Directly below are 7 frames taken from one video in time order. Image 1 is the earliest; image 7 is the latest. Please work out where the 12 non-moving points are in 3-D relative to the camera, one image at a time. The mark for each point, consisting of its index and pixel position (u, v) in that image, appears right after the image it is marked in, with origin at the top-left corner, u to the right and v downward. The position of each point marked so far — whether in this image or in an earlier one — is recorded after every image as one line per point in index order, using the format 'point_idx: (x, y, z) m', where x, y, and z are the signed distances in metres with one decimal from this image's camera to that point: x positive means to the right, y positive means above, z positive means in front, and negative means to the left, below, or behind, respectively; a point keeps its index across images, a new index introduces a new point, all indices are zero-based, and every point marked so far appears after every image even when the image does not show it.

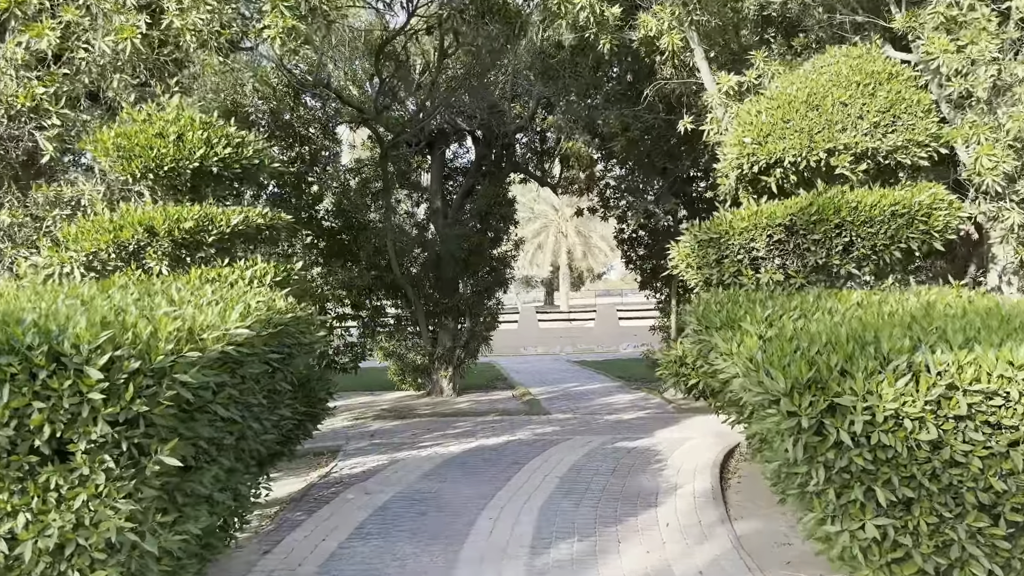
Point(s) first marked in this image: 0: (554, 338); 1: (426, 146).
0: (+0.9, -1.1, +17.6) m
1: (-1.1, +1.9, +10.5) m
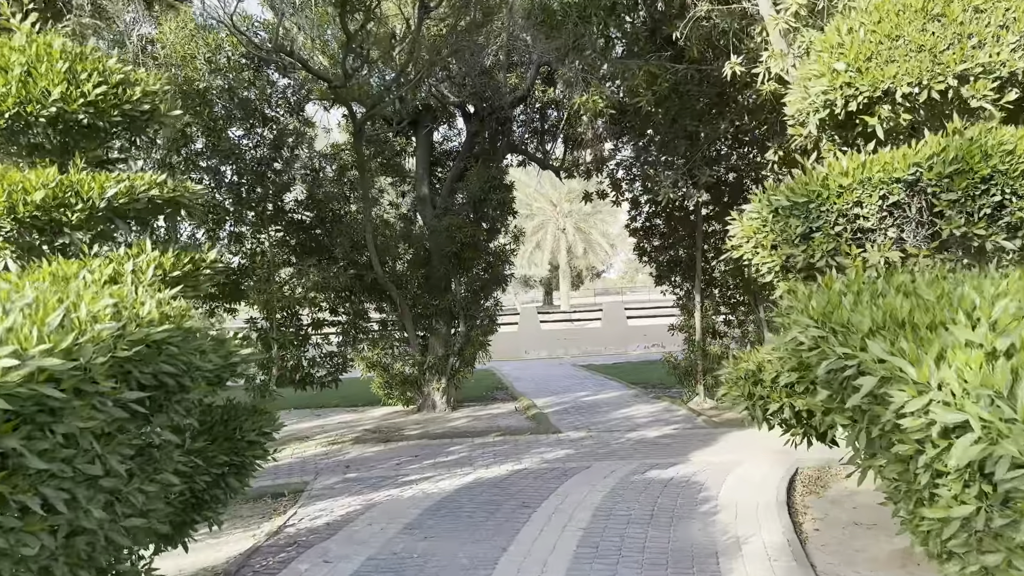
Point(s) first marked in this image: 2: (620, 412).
0: (+0.9, -1.1, +16.3) m
1: (-1.2, +1.9, +9.2) m
2: (+1.1, -1.3, +8.5) m
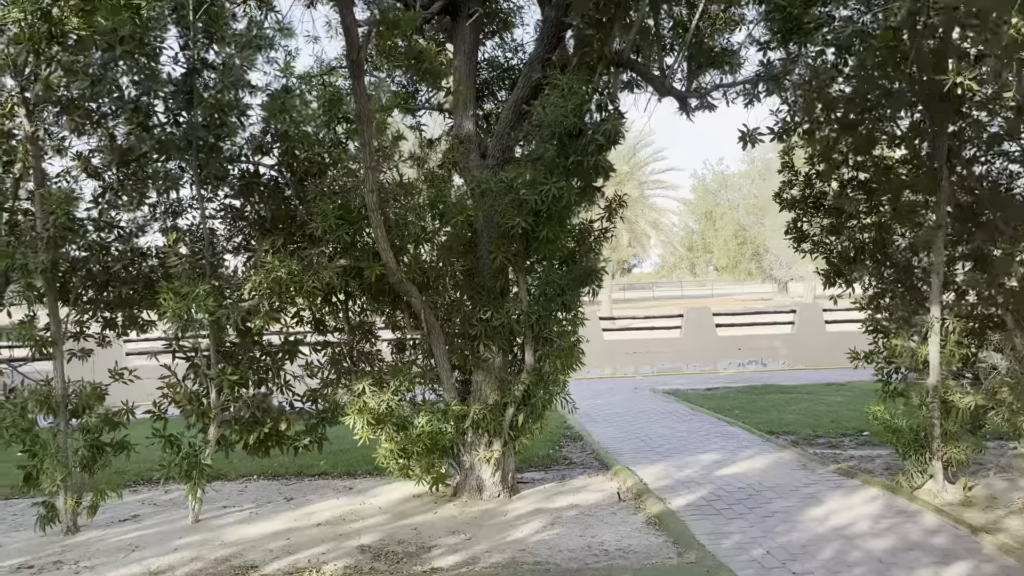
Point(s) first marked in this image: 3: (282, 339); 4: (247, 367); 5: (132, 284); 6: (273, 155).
0: (+1.8, -1.0, +12.6) m
1: (-0.5, +1.8, +5.5) m
2: (+1.8, -1.3, +4.8) m
3: (-1.5, -0.3, +5.3) m
4: (-1.7, -0.5, +5.1) m
5: (-2.4, 0.0, +5.2) m
6: (-1.5, +0.8, +5.2) m
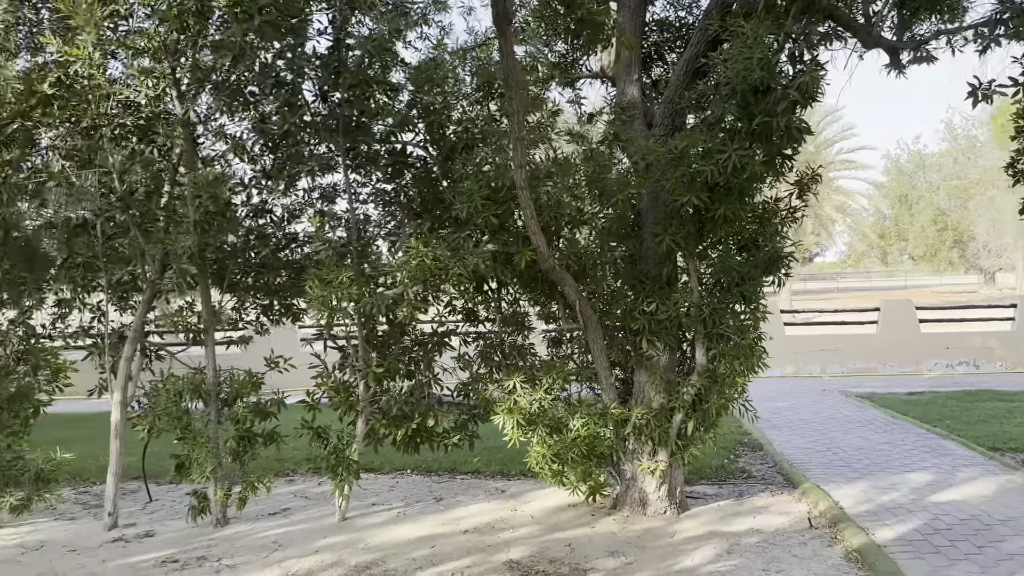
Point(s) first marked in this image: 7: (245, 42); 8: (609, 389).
0: (+4.2, -0.9, +11.4) m
1: (+0.6, +1.9, +4.9) m
2: (+2.6, -1.3, +3.8) m
3: (-0.5, -0.3, +5.0) m
4: (-0.7, -0.4, +4.8) m
5: (-1.4, +0.1, +5.0) m
6: (-0.6, +0.9, +4.9) m
7: (-1.5, +1.3, +4.6) m
8: (+0.6, -0.6, +4.9) m
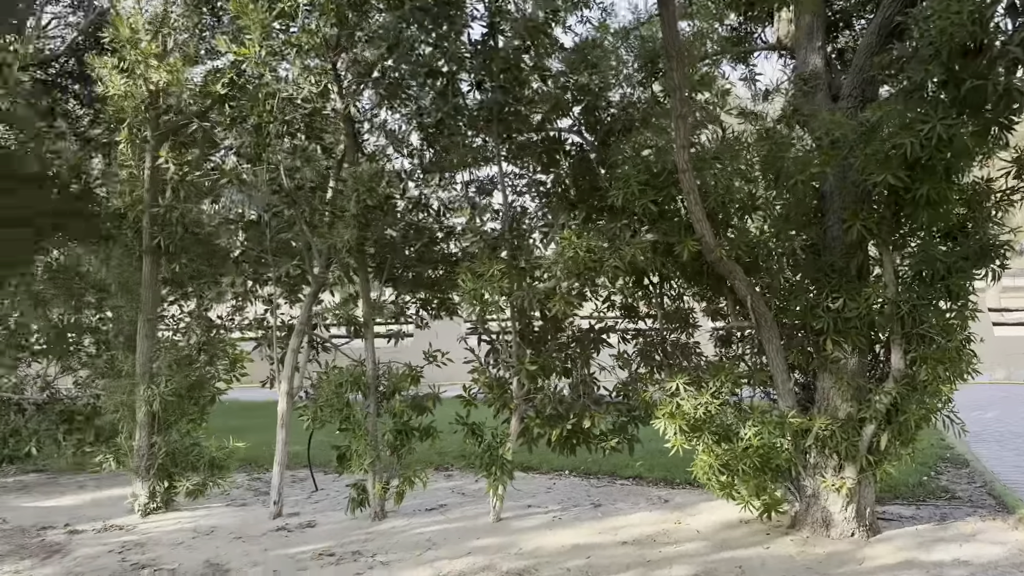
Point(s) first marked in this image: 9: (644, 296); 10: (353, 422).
0: (+6.3, -0.8, +10.1) m
1: (+1.5, +1.9, +4.5) m
2: (+3.3, -1.3, +3.0) m
3: (+0.4, -0.2, +4.7) m
4: (+0.2, -0.4, +4.6) m
5: (-0.5, +0.1, +4.9) m
6: (+0.4, +1.0, +4.6) m
7: (-0.6, +1.4, +4.6) m
8: (+1.5, -0.6, +4.4) m
9: (+0.8, 0.0, +4.6) m
10: (-0.9, -0.8, +4.6) m
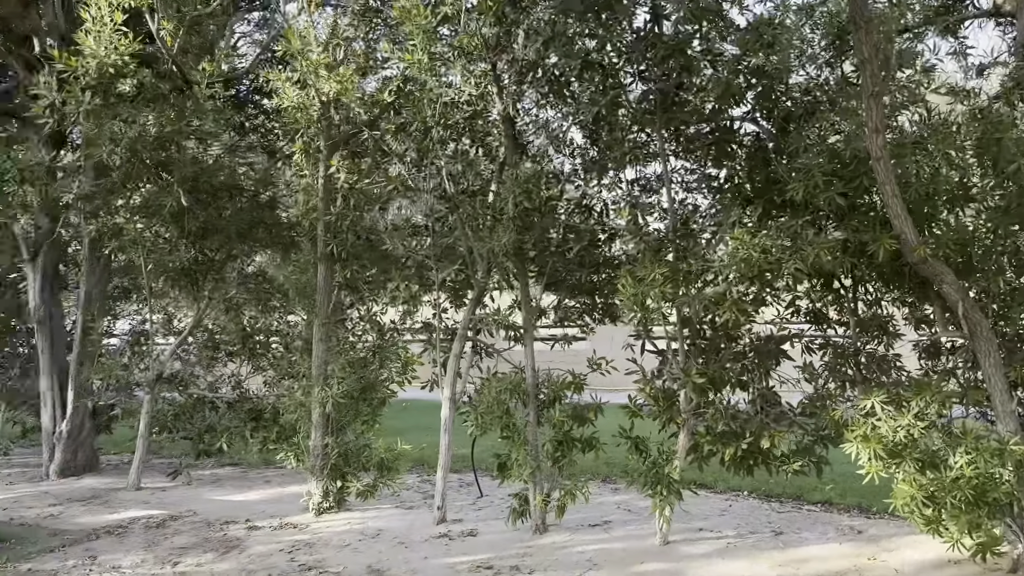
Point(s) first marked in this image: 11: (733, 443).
0: (+8.3, -0.8, +8.3) m
1: (+2.3, +1.9, +3.8) m
2: (+3.7, -1.3, +2.0) m
3: (+1.4, -0.2, +4.3) m
4: (+1.1, -0.4, +4.3) m
5: (+0.5, +0.1, +4.7) m
6: (+1.3, +0.9, +4.3) m
7: (+0.3, +1.4, +4.4) m
8: (+2.3, -0.6, +3.8) m
9: (+1.6, -0.1, +4.2) m
10: (0.0, -0.8, +4.5) m
11: (+1.2, -0.8, +4.3) m
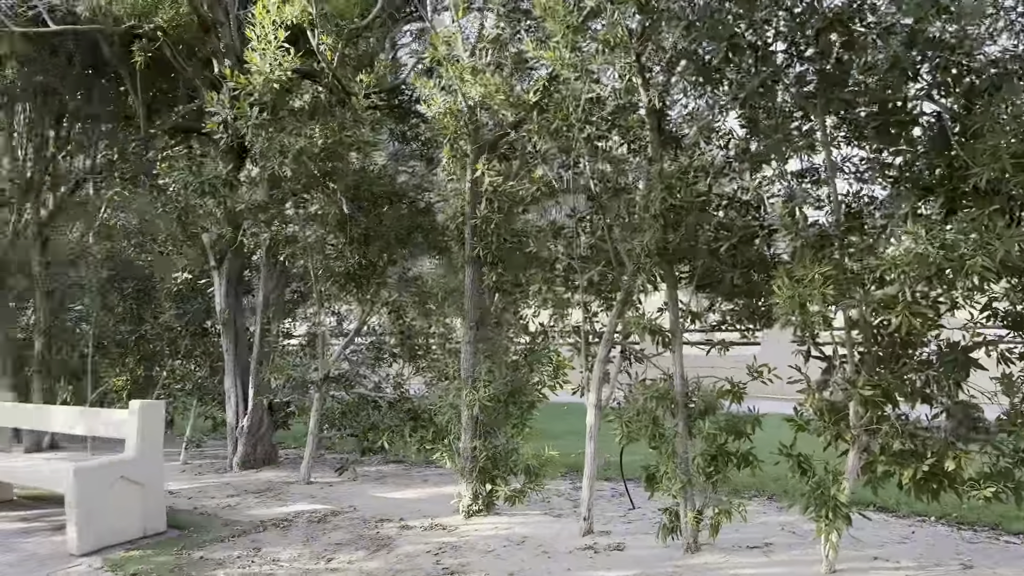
0: (+9.7, -0.8, +6.2) m
1: (+2.9, +1.9, +3.2) m
2: (+3.9, -1.2, +1.1) m
3: (+2.1, -0.2, +3.8) m
4: (+1.9, -0.4, +3.8) m
5: (+1.4, +0.1, +4.4) m
6: (+2.0, +0.9, +3.8) m
7: (+1.1, +1.3, +4.1) m
8: (+2.9, -0.6, +3.1) m
9: (+2.3, -0.1, +3.6) m
10: (+0.8, -0.8, +4.3) m
11: (+1.9, -0.8, +3.8) m
